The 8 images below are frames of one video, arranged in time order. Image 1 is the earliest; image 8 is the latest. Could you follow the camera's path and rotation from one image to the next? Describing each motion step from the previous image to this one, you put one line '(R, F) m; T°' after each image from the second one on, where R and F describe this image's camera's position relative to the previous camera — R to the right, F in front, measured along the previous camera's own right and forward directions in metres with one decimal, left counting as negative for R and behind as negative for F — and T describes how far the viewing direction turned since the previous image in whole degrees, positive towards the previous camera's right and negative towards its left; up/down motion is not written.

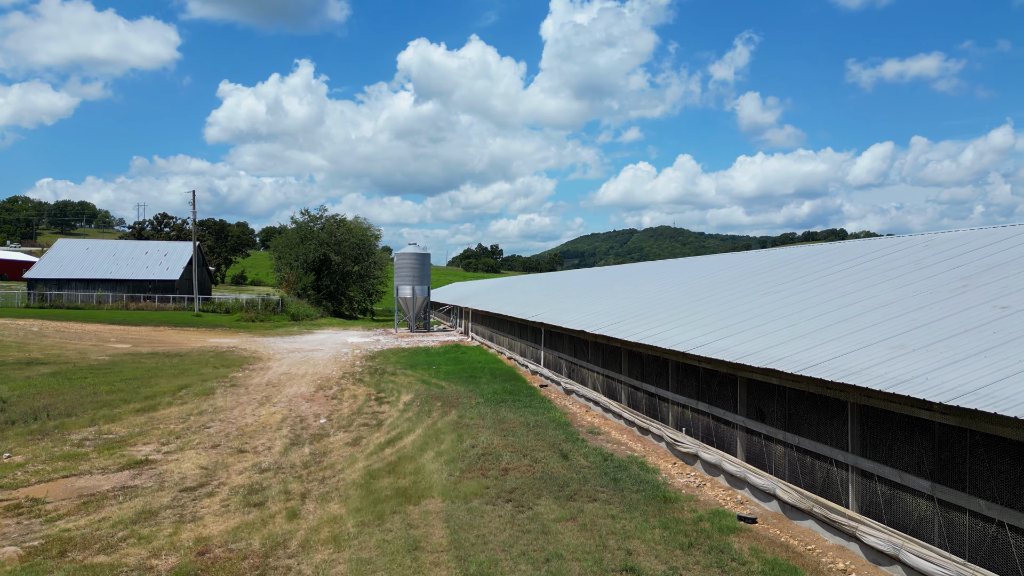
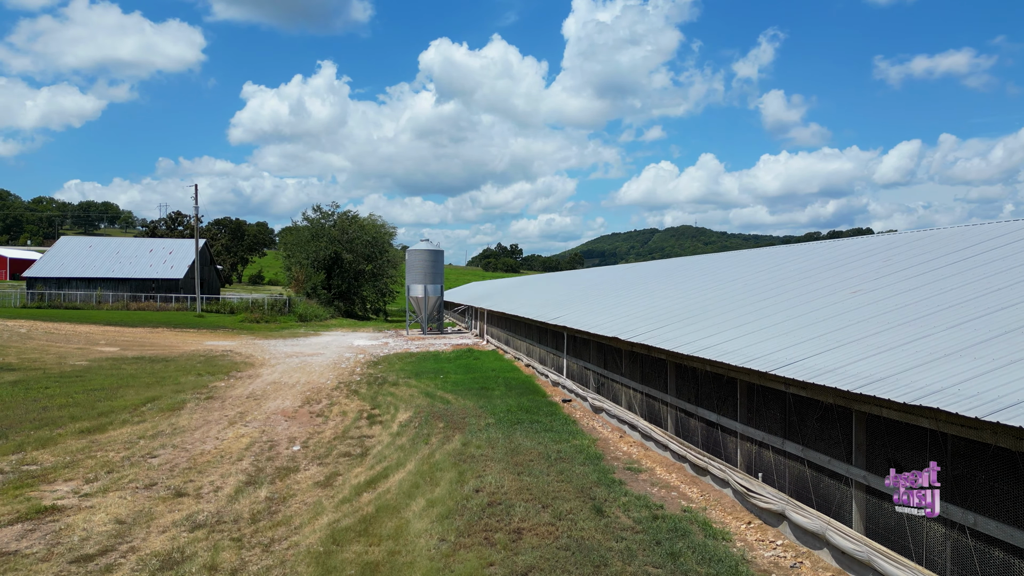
(+0.1, +2.4) m; -2°
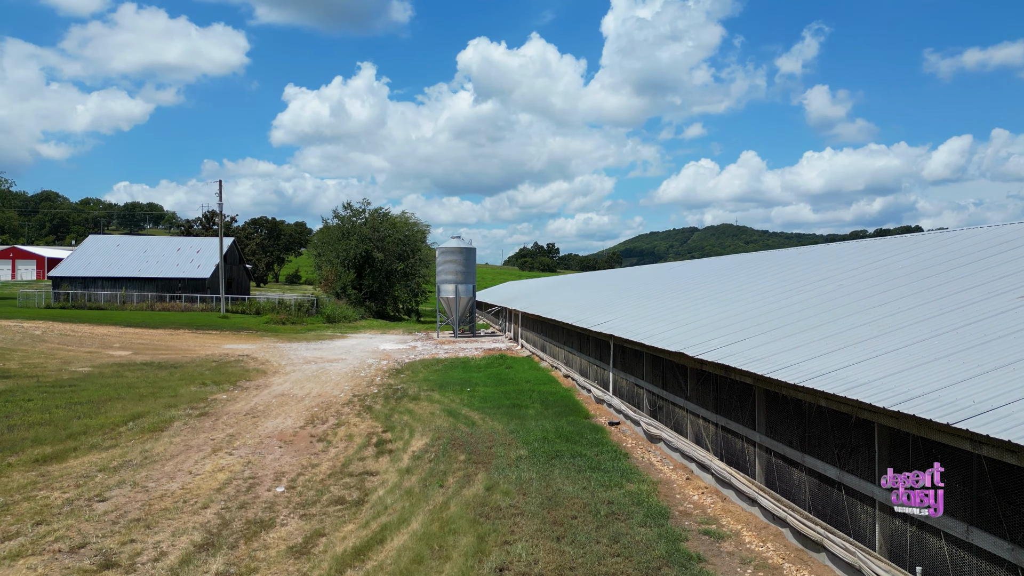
(0.0, +2.2) m; -4°
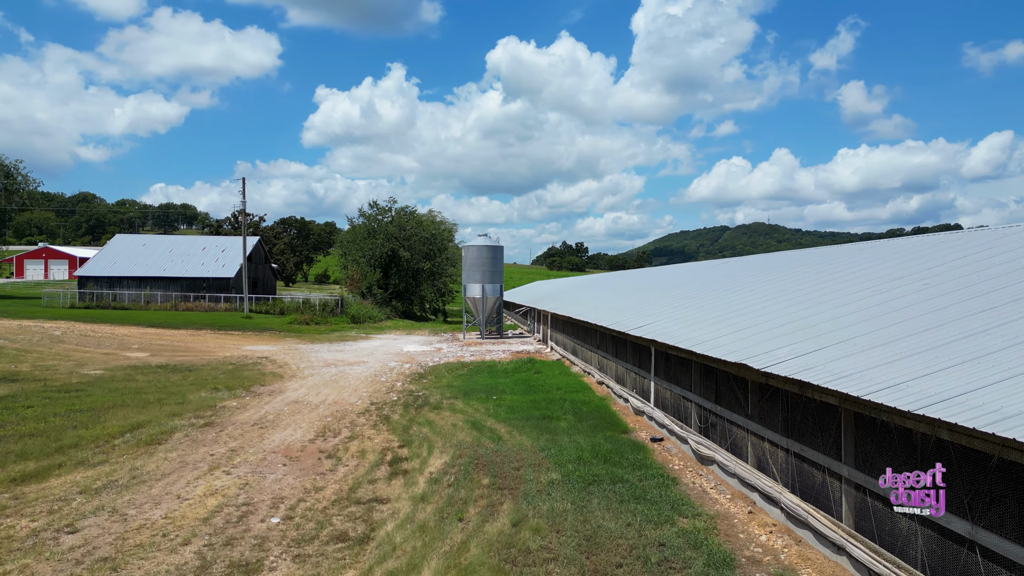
(0.0, +1.2) m; -3°
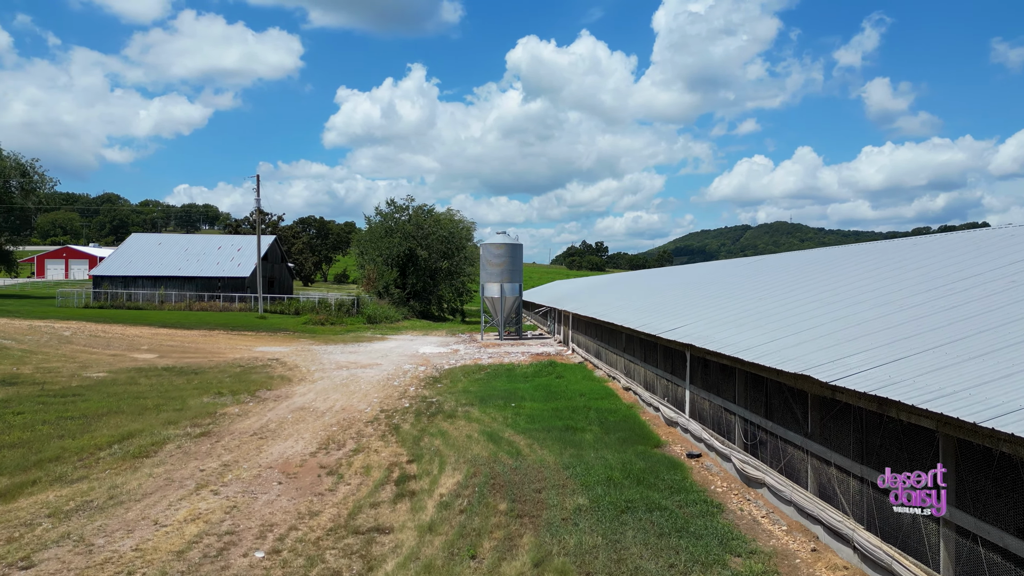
(0.0, +1.0) m; -2°
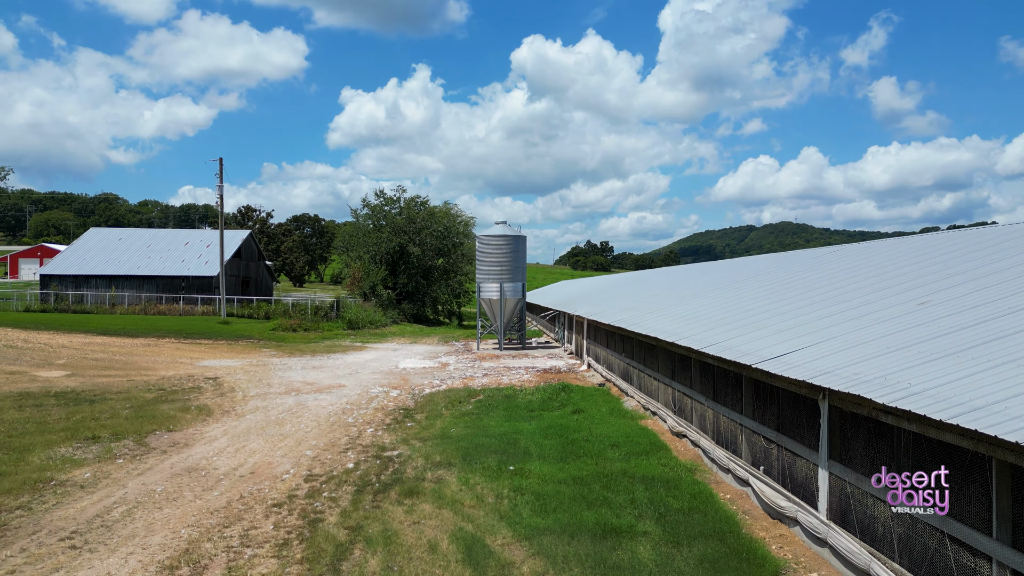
(+0.1, +4.4) m; 0°
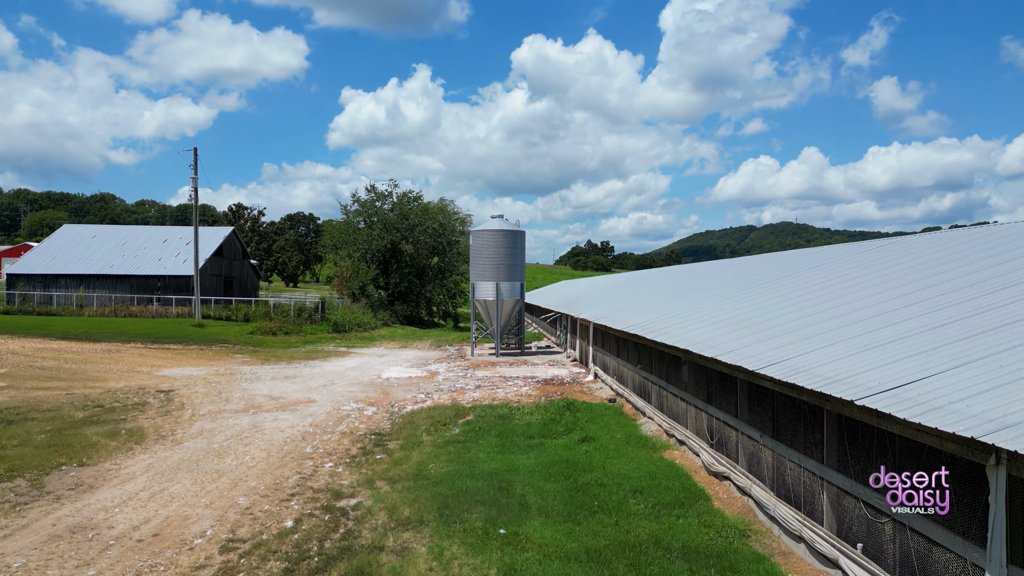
(+0.1, +2.1) m; 0°
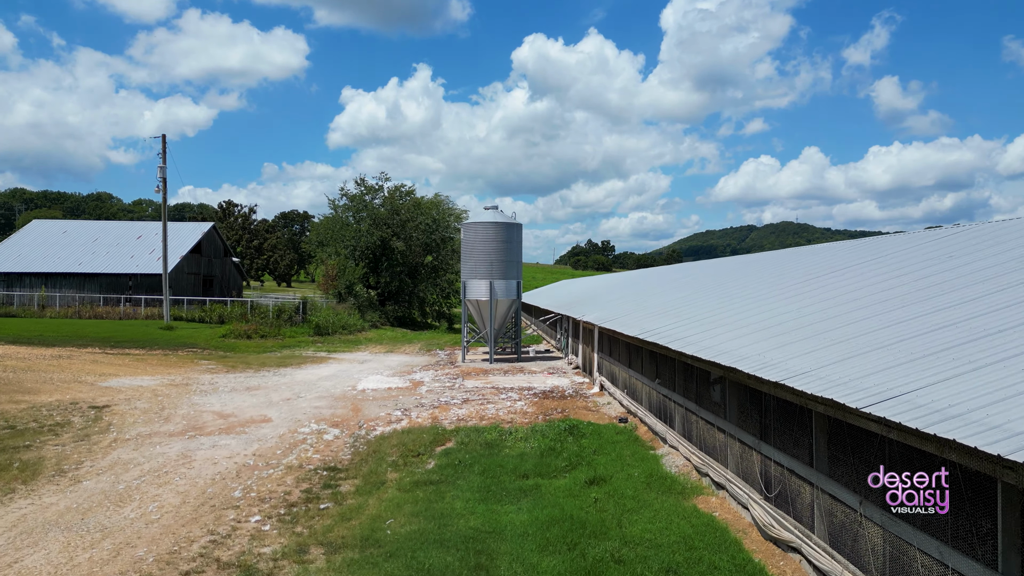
(+0.2, +2.1) m; 0°
